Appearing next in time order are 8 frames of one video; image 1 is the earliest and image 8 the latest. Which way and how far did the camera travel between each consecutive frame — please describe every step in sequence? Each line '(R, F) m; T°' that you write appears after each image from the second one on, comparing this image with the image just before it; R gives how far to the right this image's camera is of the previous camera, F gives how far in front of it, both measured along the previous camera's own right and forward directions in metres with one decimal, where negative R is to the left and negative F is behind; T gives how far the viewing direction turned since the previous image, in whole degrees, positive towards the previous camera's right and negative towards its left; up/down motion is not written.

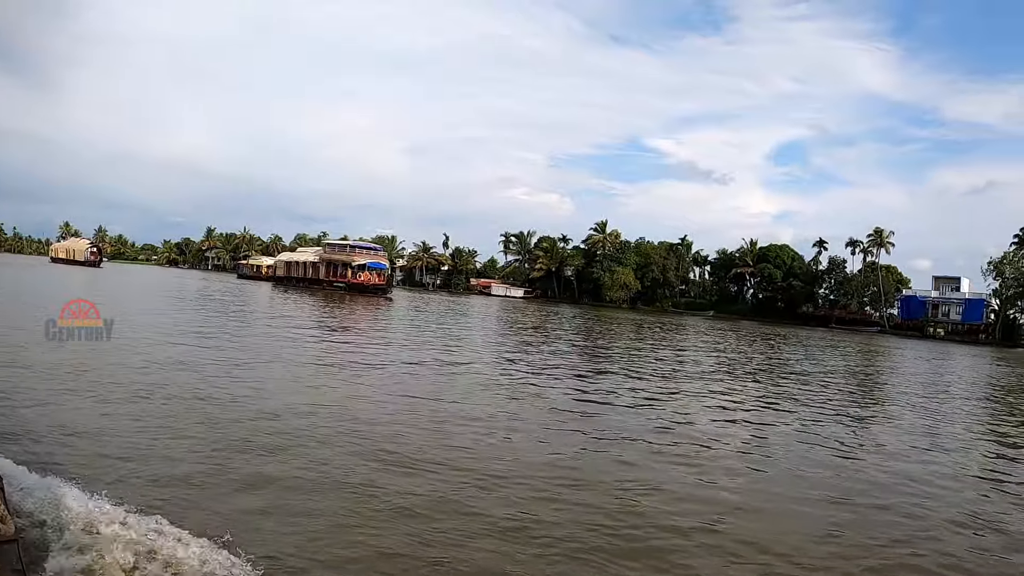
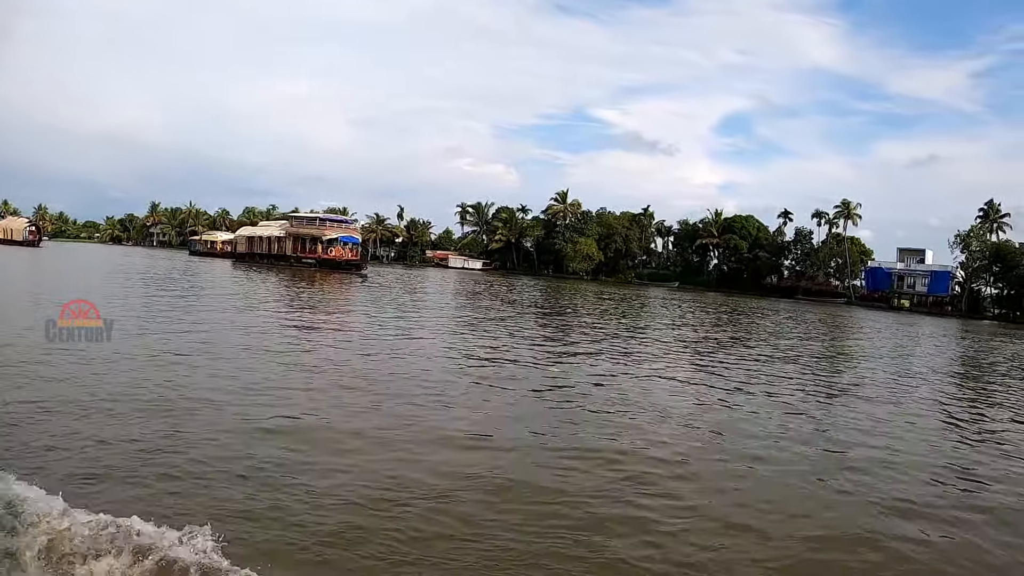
(-1.0, +1.2) m; +5°
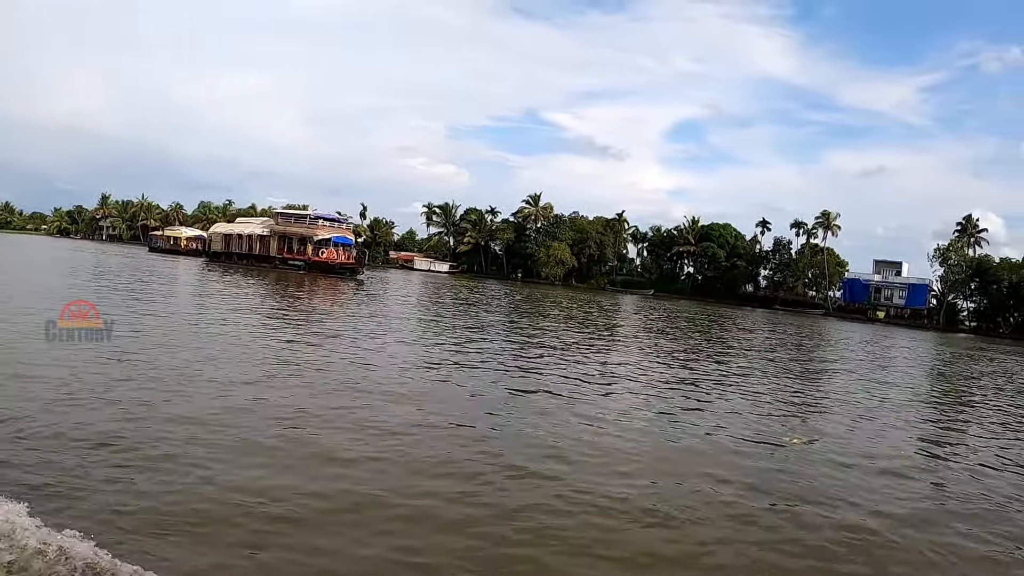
(-1.3, +1.3) m; +5°
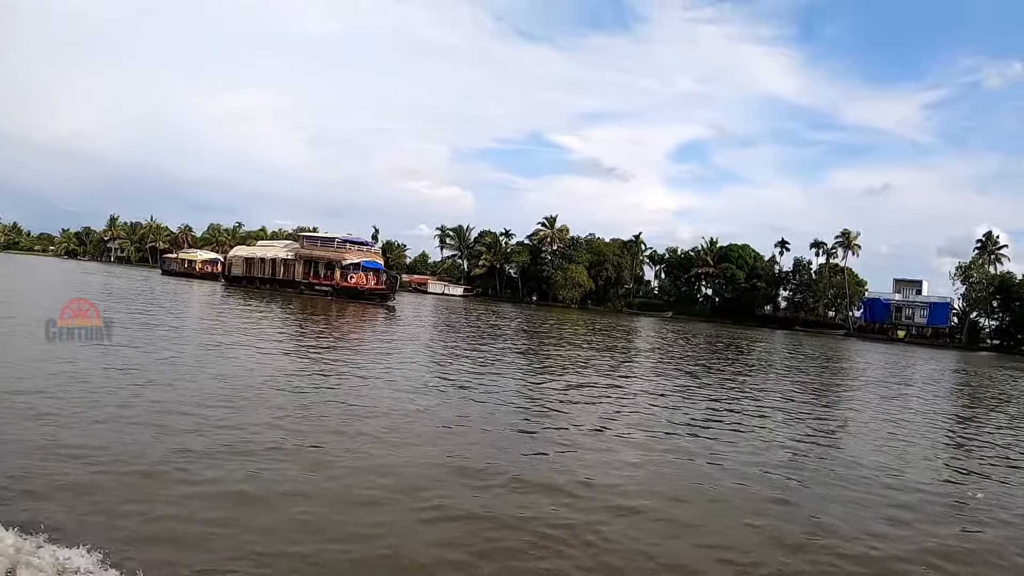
(-0.7, +0.2) m; 0°
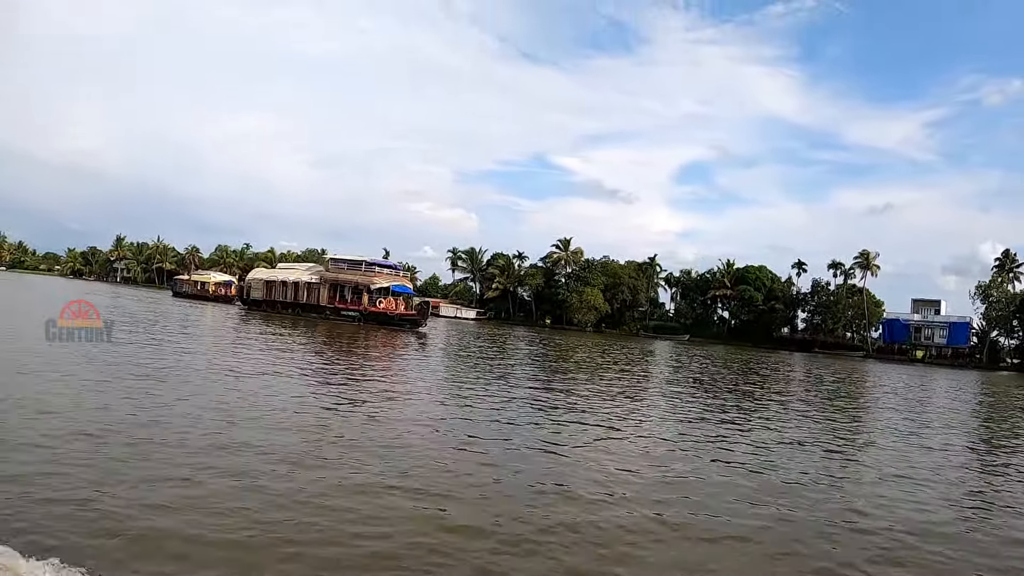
(-0.6, +0.2) m; 0°
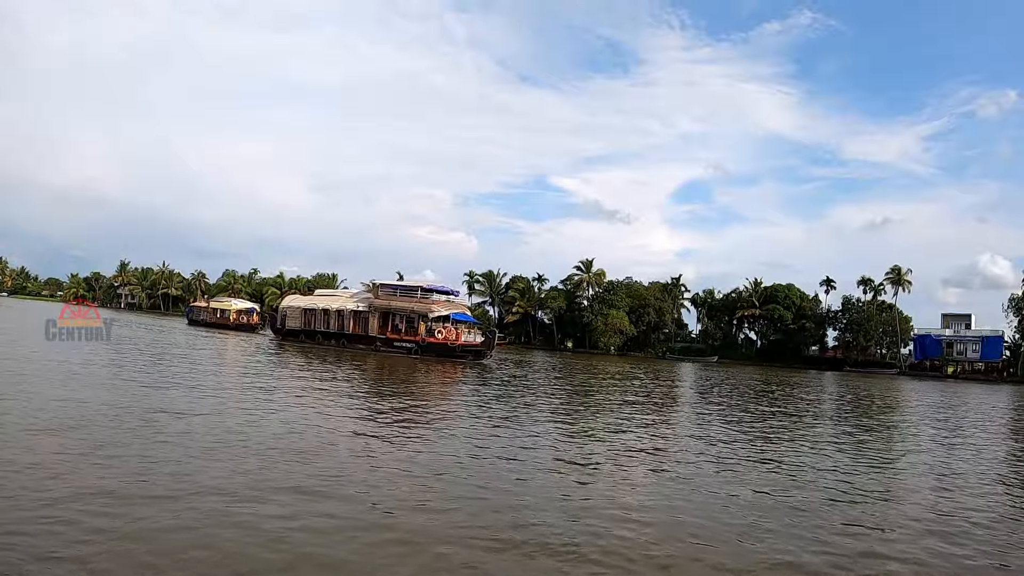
(-1.2, +0.6) m; +1°
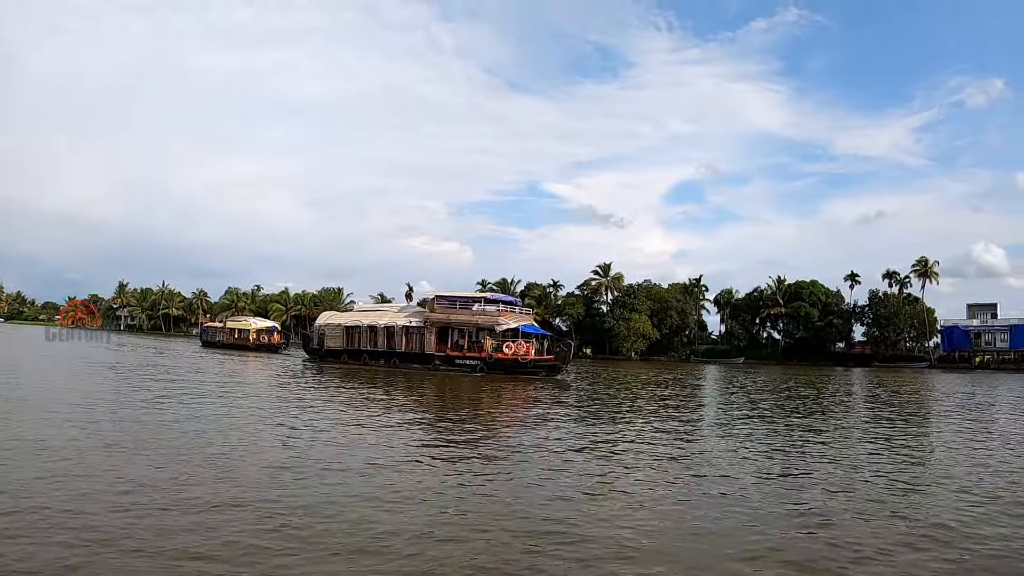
(-1.3, +0.7) m; +1°
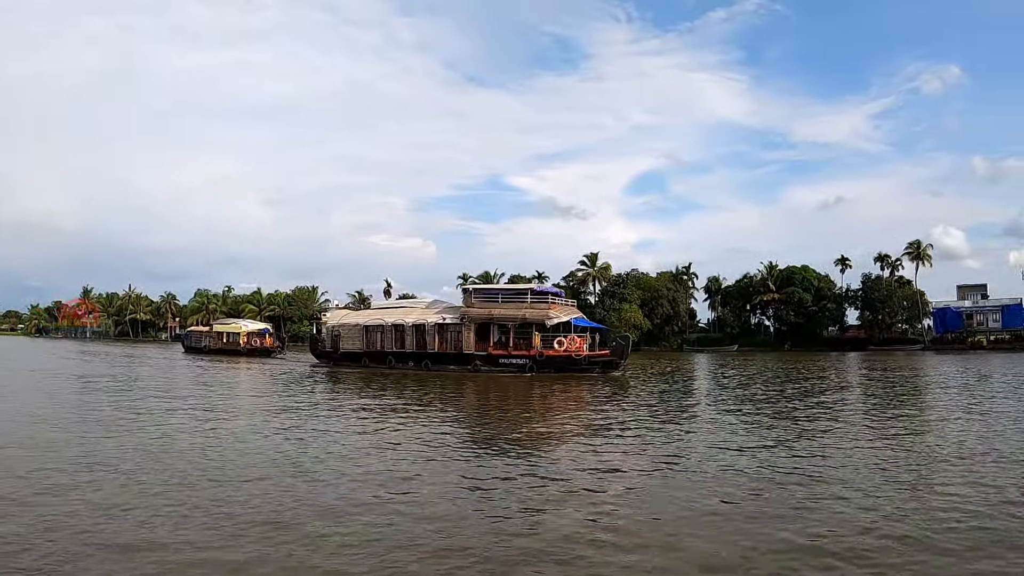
(-1.4, +1.0) m; +4°
